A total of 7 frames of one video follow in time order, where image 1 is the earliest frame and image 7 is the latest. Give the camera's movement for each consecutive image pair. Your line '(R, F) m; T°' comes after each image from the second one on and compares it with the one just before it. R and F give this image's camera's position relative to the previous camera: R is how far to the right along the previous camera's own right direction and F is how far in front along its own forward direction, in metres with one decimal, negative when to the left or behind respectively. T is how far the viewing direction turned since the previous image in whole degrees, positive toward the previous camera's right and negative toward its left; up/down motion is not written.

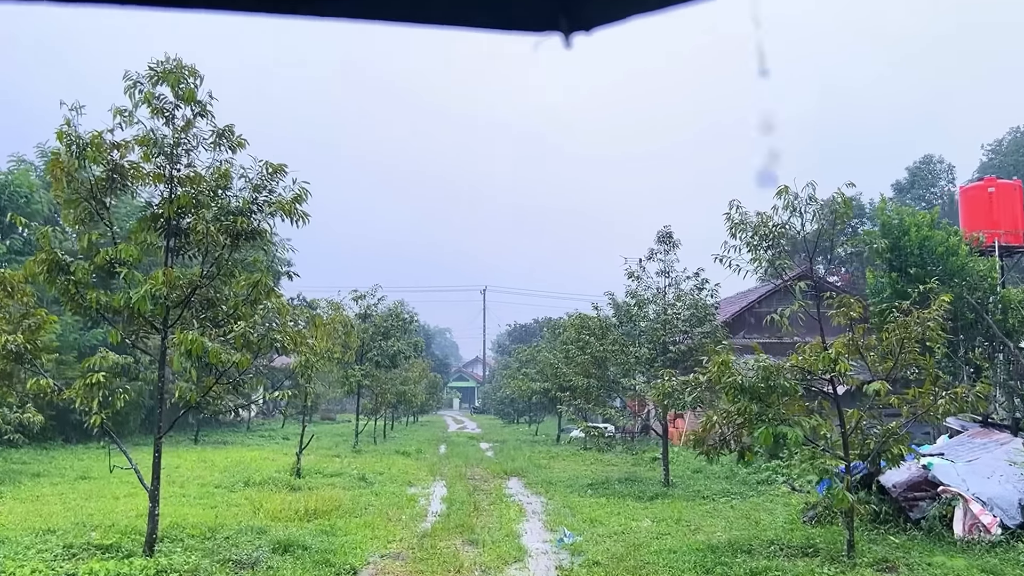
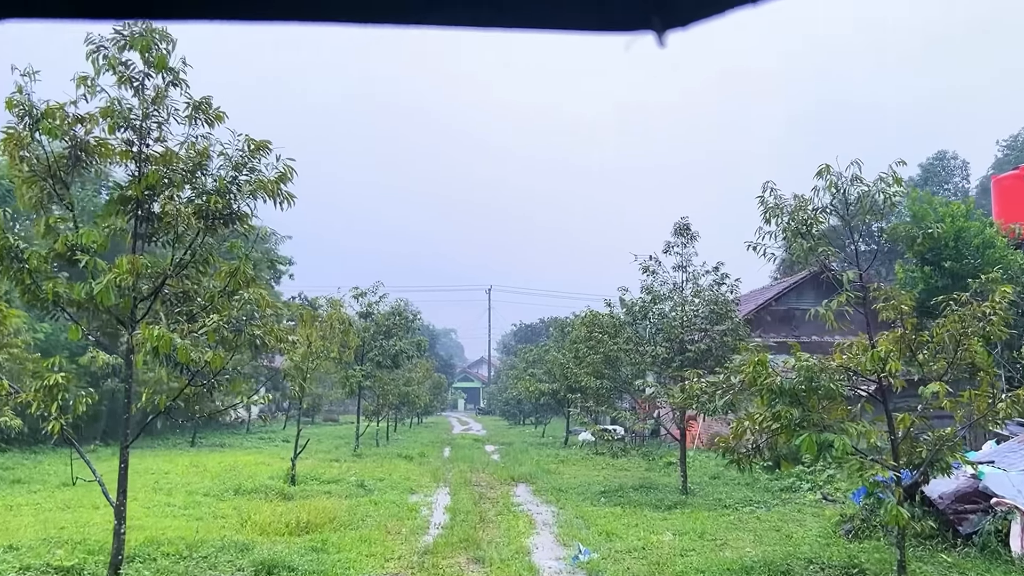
(0.0, +0.6) m; 0°
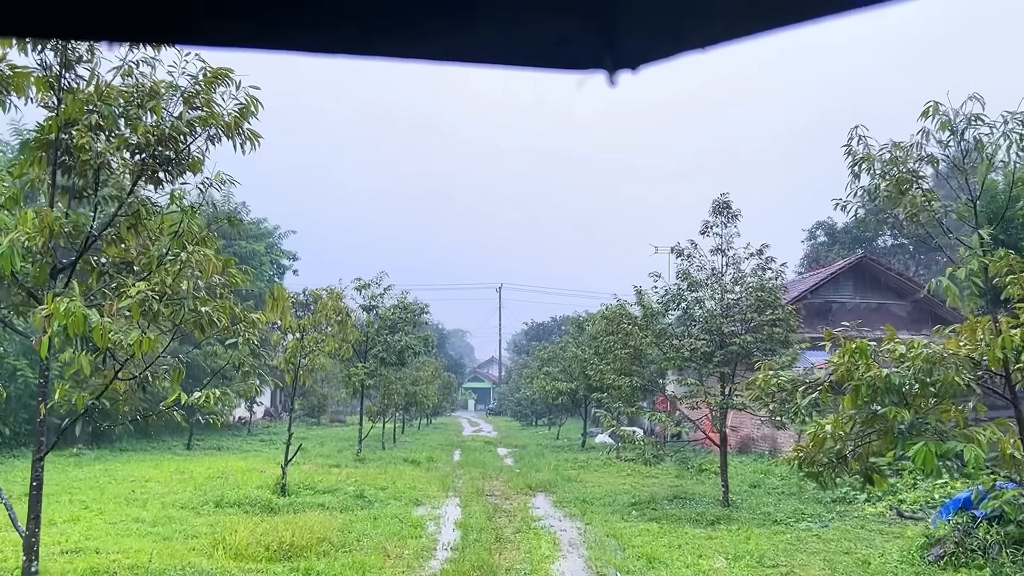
(-0.1, +1.2) m; -1°
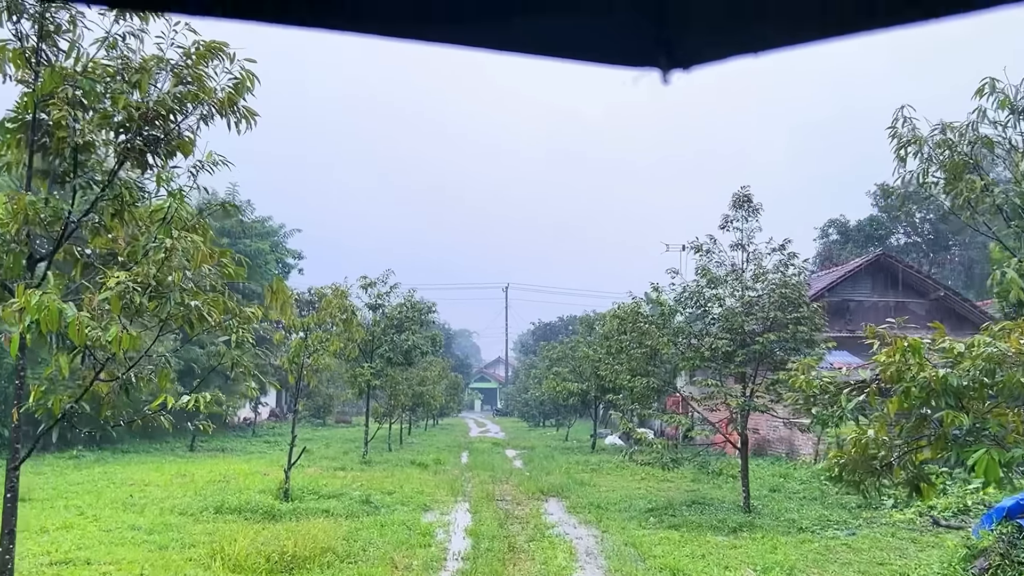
(-0.1, +0.4) m; 0°
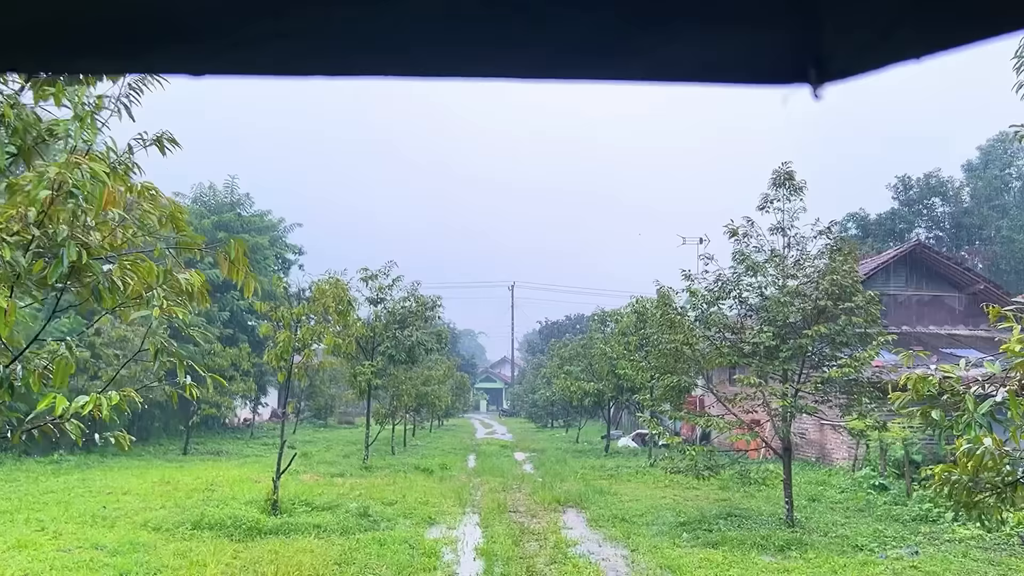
(-0.1, +0.9) m; 0°
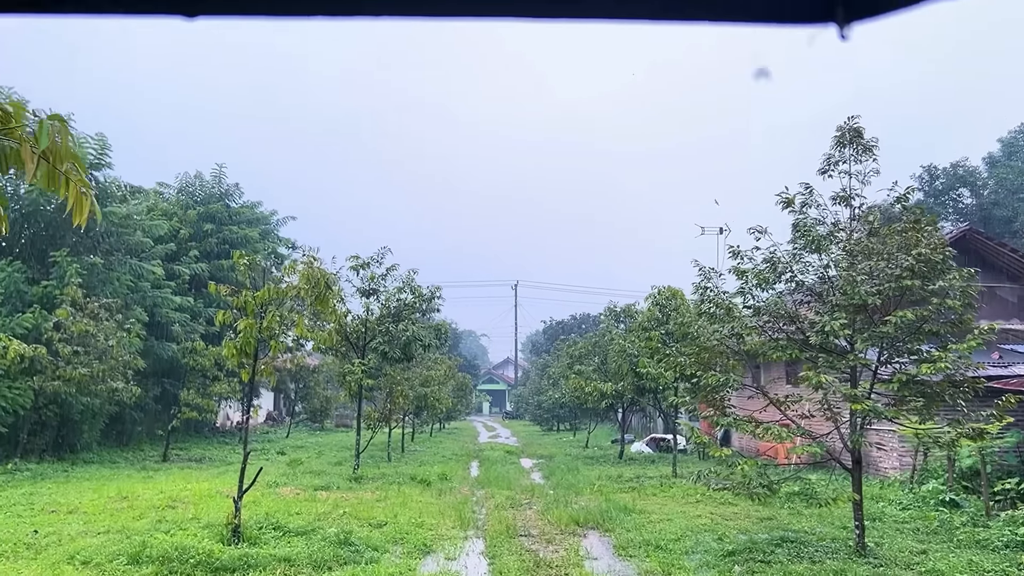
(-0.1, +1.3) m; 0°
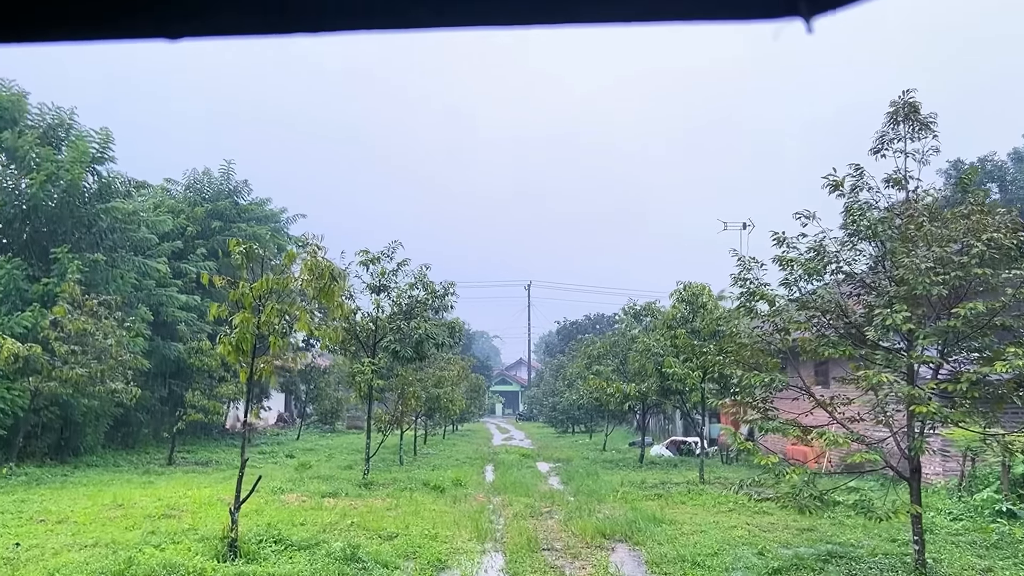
(-0.1, +0.6) m; -1°
